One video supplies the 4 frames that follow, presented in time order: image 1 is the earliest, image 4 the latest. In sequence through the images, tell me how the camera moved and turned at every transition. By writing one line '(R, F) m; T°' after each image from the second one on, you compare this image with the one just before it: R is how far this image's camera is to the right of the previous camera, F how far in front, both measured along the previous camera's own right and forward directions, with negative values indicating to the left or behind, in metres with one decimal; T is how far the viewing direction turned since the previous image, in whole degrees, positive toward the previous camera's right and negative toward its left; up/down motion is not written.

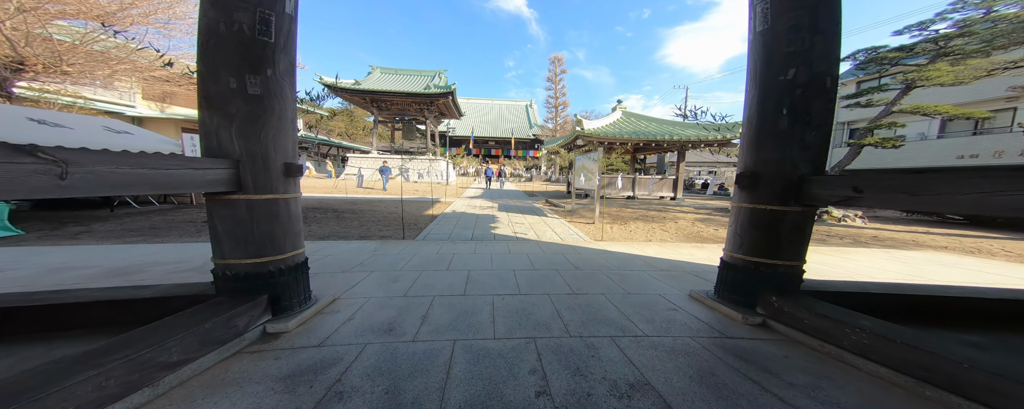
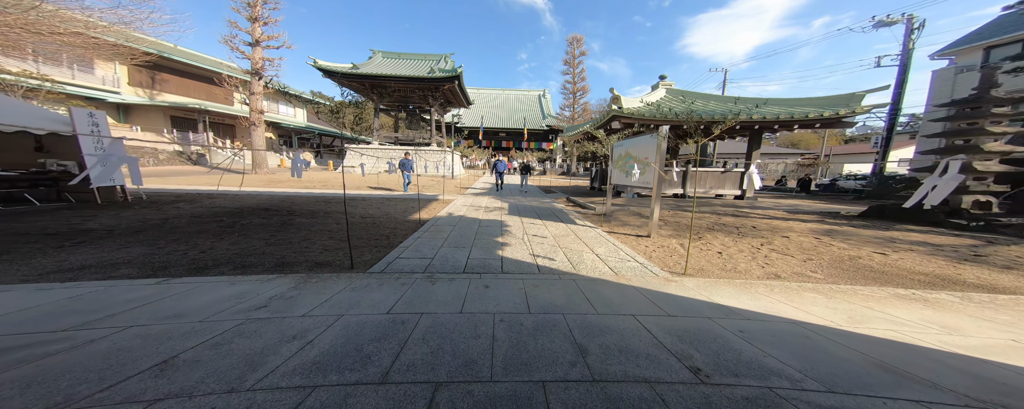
(-0.1, +2.2) m; -3°
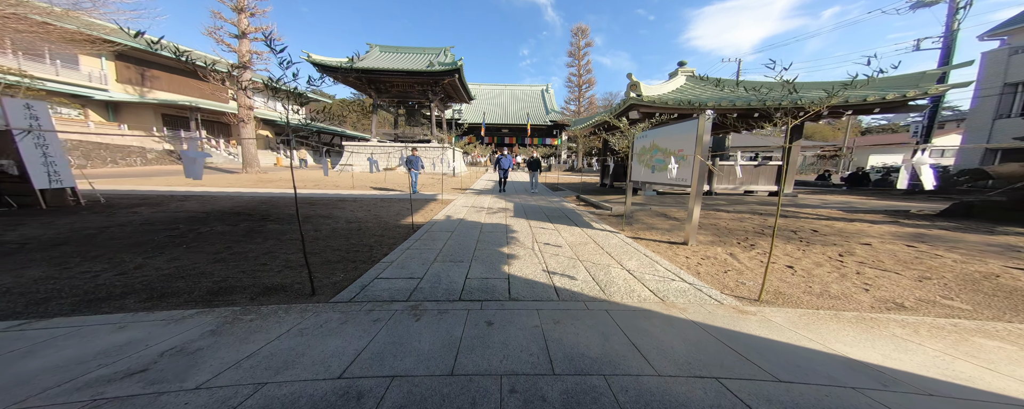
(-0.1, +0.8) m; -1°
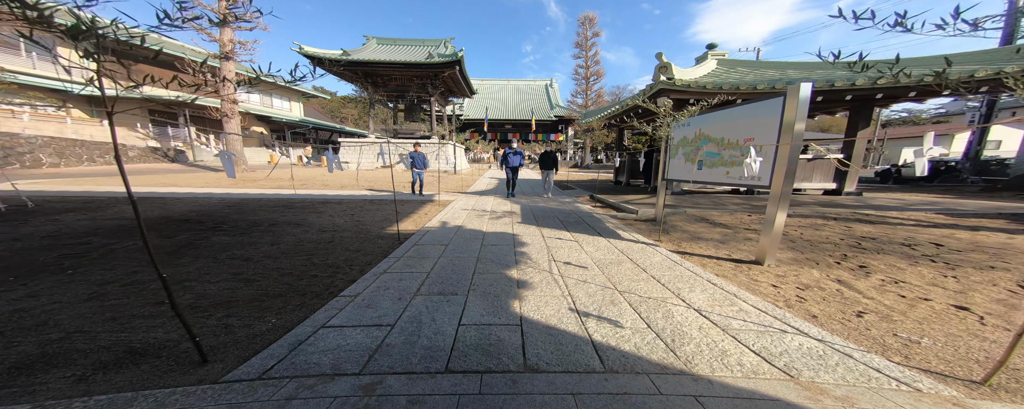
(-0.1, +1.0) m; -1°
